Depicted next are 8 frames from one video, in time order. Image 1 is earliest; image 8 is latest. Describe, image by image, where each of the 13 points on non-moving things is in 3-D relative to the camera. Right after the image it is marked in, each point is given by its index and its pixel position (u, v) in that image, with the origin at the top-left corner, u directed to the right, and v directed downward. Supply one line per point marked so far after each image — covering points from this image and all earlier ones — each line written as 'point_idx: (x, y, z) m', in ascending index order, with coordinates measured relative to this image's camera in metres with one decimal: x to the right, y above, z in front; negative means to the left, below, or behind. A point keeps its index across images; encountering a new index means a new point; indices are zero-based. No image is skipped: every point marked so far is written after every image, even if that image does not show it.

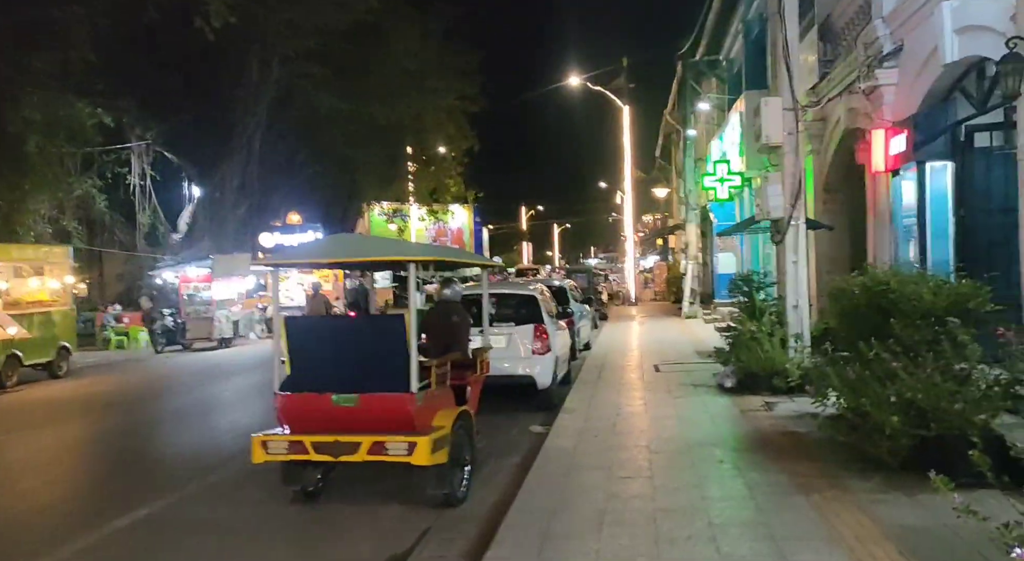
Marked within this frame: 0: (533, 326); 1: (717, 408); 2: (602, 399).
0: (+0.3, -0.7, +11.4) m
1: (+2.7, -1.7, +10.1) m
2: (+1.3, -1.7, +11.6) m
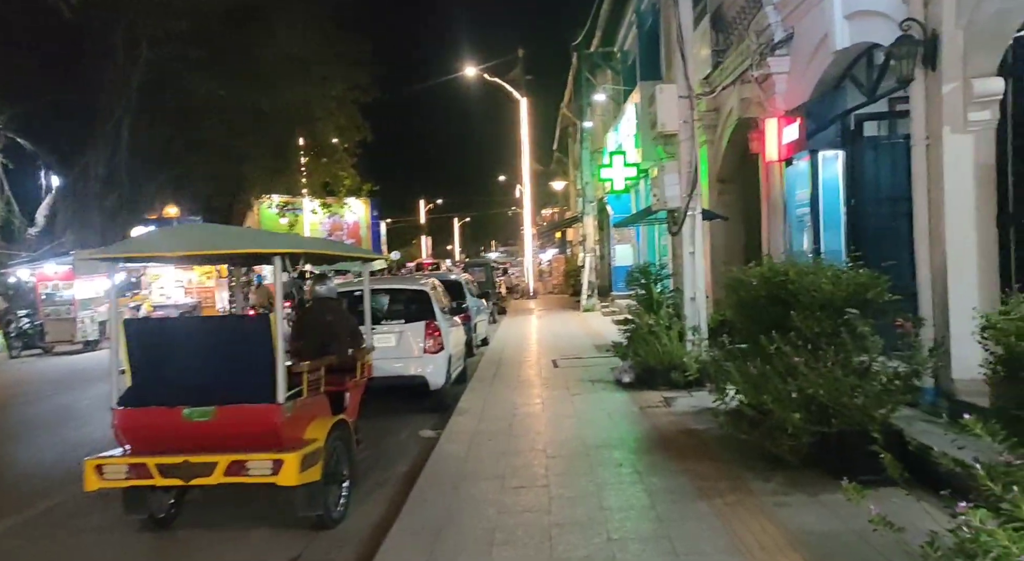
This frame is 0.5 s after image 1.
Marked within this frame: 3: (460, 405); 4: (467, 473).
0: (-1.2, -0.6, +10.7) m
1: (+1.3, -1.6, +9.8) m
2: (-0.2, -1.6, +11.0) m
3: (-0.7, -1.7, +10.5) m
4: (-0.4, -1.7, +7.0) m
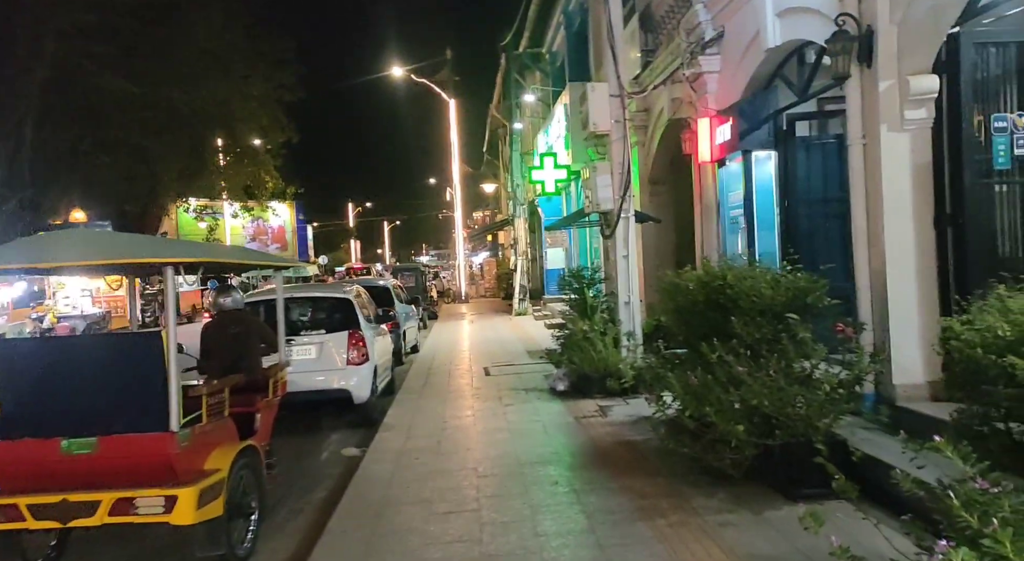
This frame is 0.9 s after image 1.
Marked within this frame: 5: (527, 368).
0: (-2.1, -0.7, +10.1) m
1: (+0.5, -1.6, +9.4) m
2: (-1.1, -1.7, +10.5) m
3: (-1.6, -1.8, +9.9) m
4: (-1.0, -1.8, +6.5) m
5: (+0.3, -1.5, +13.6) m
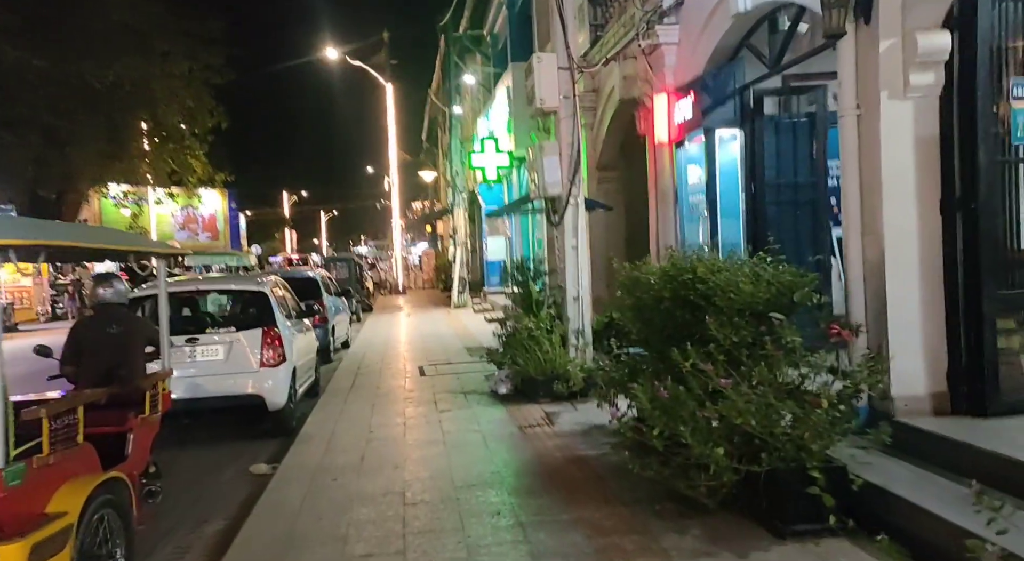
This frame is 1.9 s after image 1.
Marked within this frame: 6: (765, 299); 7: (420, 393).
0: (-2.9, -0.6, +8.9) m
1: (-0.2, -1.6, +8.4) m
2: (-1.9, -1.6, +9.3) m
3: (-2.3, -1.7, +8.7) m
4: (-1.5, -1.7, +5.4) m
5: (-0.7, -1.4, +12.6) m
6: (+1.6, -0.1, +5.1) m
7: (-1.2, -1.5, +10.6) m
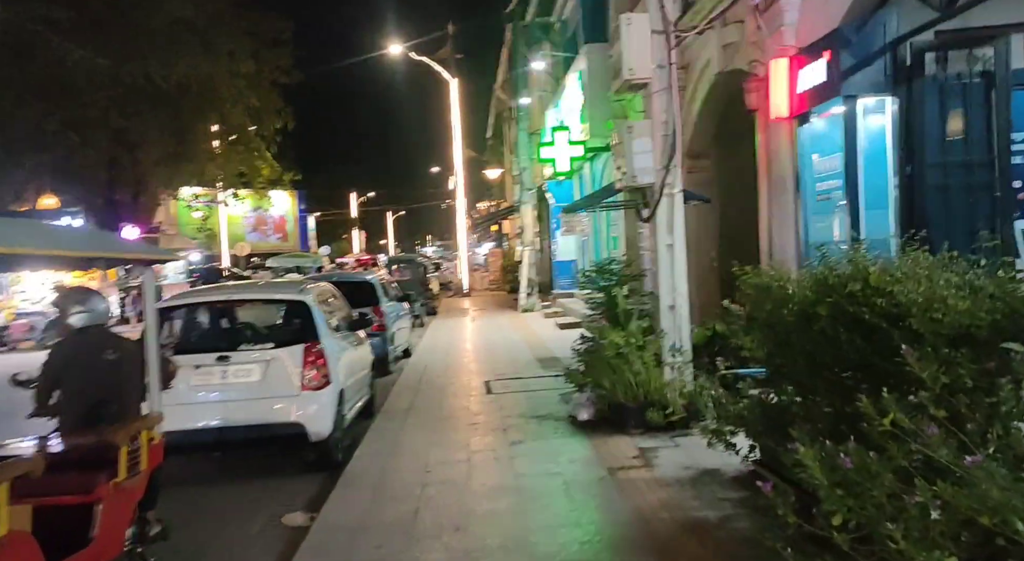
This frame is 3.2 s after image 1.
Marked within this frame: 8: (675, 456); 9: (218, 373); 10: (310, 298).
0: (-2.0, -0.6, +7.6) m
1: (+0.5, -1.6, +6.9) m
2: (-1.0, -1.7, +8.0) m
3: (-1.5, -1.7, +7.4) m
4: (-0.9, -1.8, +4.0) m
5: (+0.4, -1.5, +11.1) m
6: (+2.1, -0.2, +3.4) m
7: (-0.3, -1.6, +9.1) m
8: (+1.4, -1.5, +6.8) m
9: (-2.7, -0.9, +7.3) m
10: (-2.1, -0.2, +8.1) m
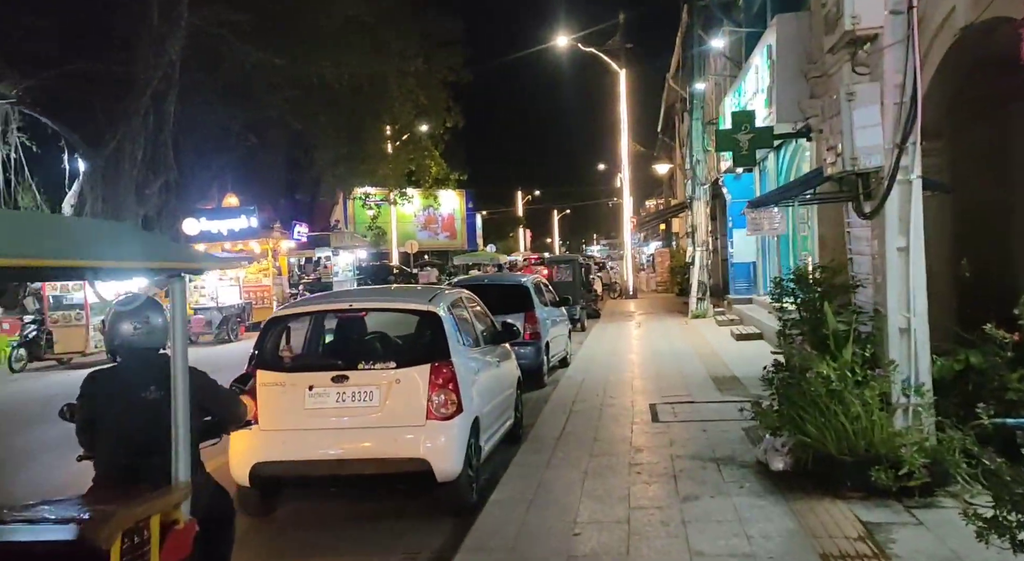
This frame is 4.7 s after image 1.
0: (-0.7, -0.7, +6.3) m
1: (+1.7, -1.7, +5.1) m
2: (+0.4, -1.8, +6.5) m
3: (-0.2, -1.8, +6.0) m
4: (-0.4, -1.9, +2.6) m
5: (+2.5, -1.6, +9.2) m
6: (+2.5, -0.3, +1.4) m
7: (+1.3, -1.7, +7.5) m
8: (+2.6, -1.7, +4.9) m
9: (-1.4, -0.9, +6.2) m
10: (-0.6, -0.2, +6.8) m
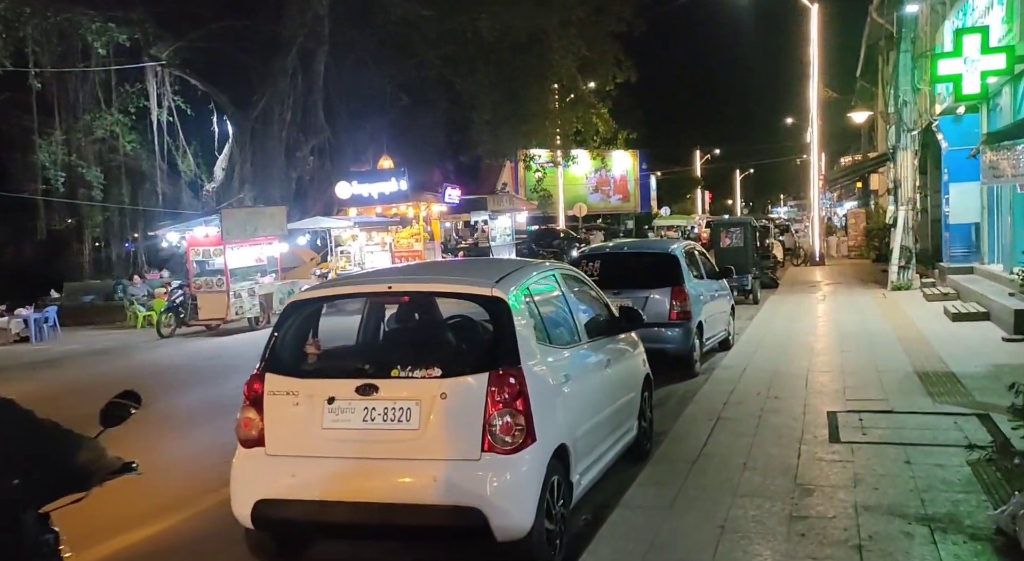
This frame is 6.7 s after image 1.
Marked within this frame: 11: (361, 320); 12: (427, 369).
0: (-0.1, -0.5, +4.5) m
1: (+1.9, -1.6, +2.8) m
2: (+0.9, -1.6, +4.5) m
3: (+0.3, -1.7, +4.1) m
4: (-0.7, -1.9, +0.8) m
5: (+3.6, -1.3, +6.7) m
6: (+1.9, -0.4, -1.1) m
7: (+2.1, -1.5, +5.2) m
8: (+2.7, -1.6, +2.4) m
9: (-0.9, -0.8, +4.5) m
10: (+0.1, -0.1, +4.9) m
11: (-1.2, -0.3, +6.0) m
12: (-0.5, -0.5, +4.5) m
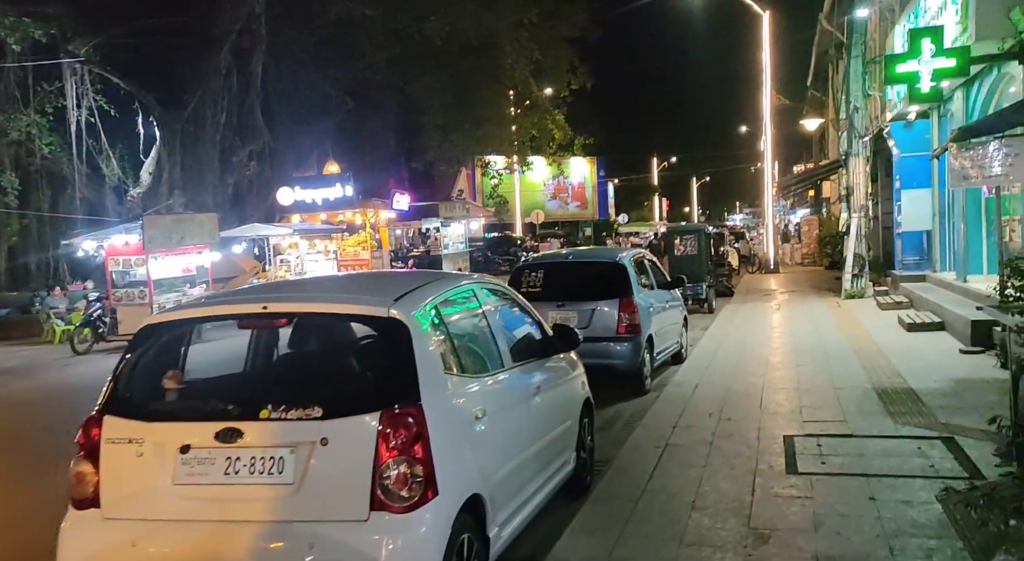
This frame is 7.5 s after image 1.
0: (-0.6, -0.6, +3.7) m
1: (+1.5, -1.7, +2.1) m
2: (+0.4, -1.7, +3.7) m
3: (-0.2, -1.8, +3.4) m
4: (-1.0, -2.0, 0.0) m
5: (+3.0, -1.4, +6.1) m
6: (+1.7, -0.4, -1.8) m
7: (+1.6, -1.6, +4.5) m
8: (+2.3, -1.7, +1.8) m
9: (-1.4, -0.9, +3.7) m
10: (-0.4, -0.2, +4.1) m
11: (-1.7, -0.4, +5.1) m
12: (-1.0, -0.6, +3.7) m
